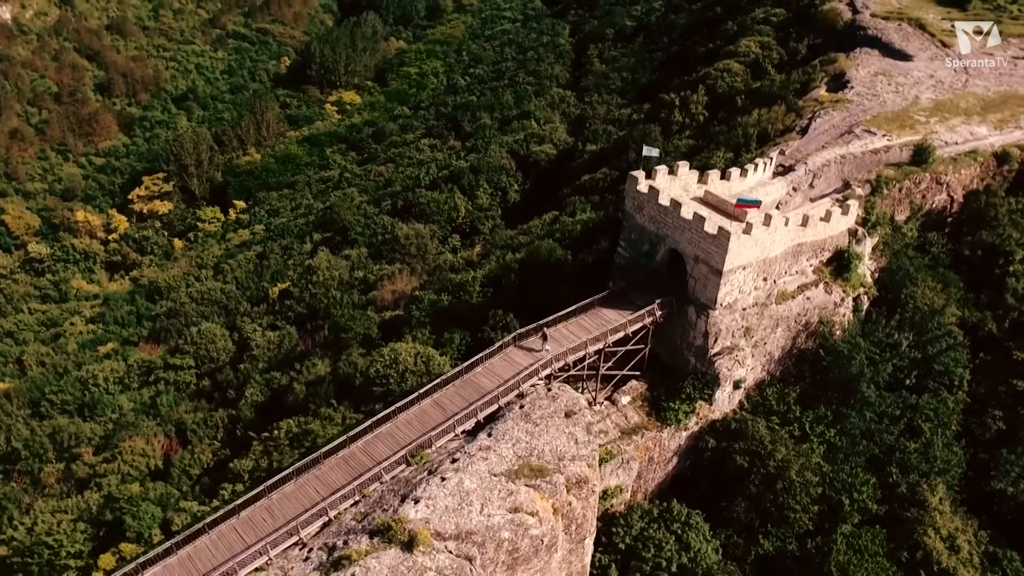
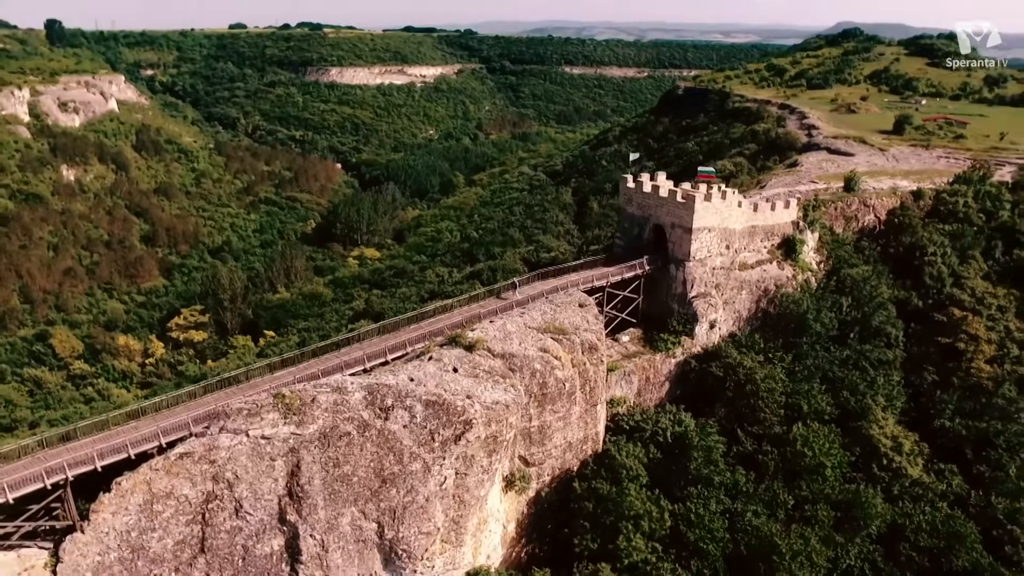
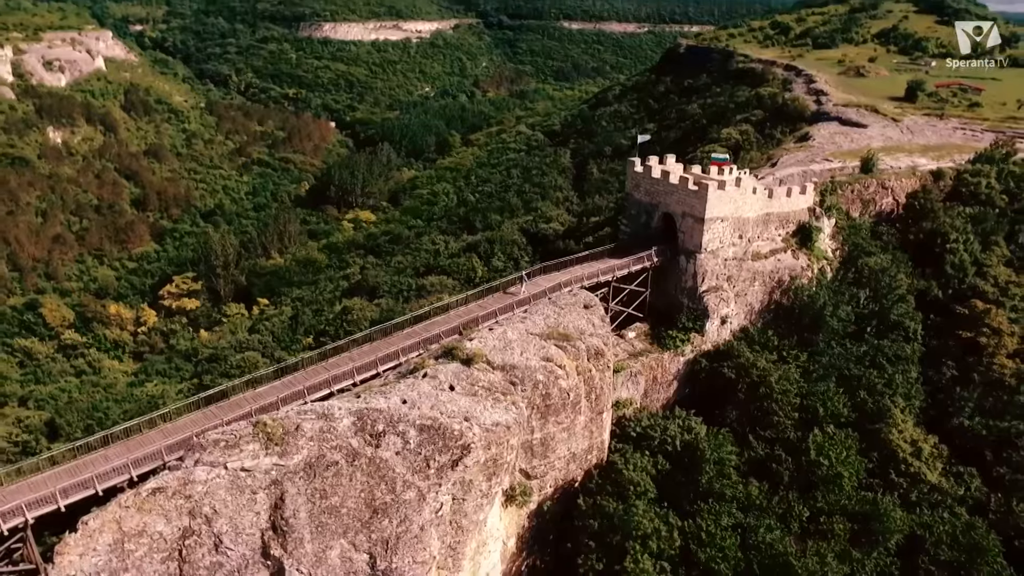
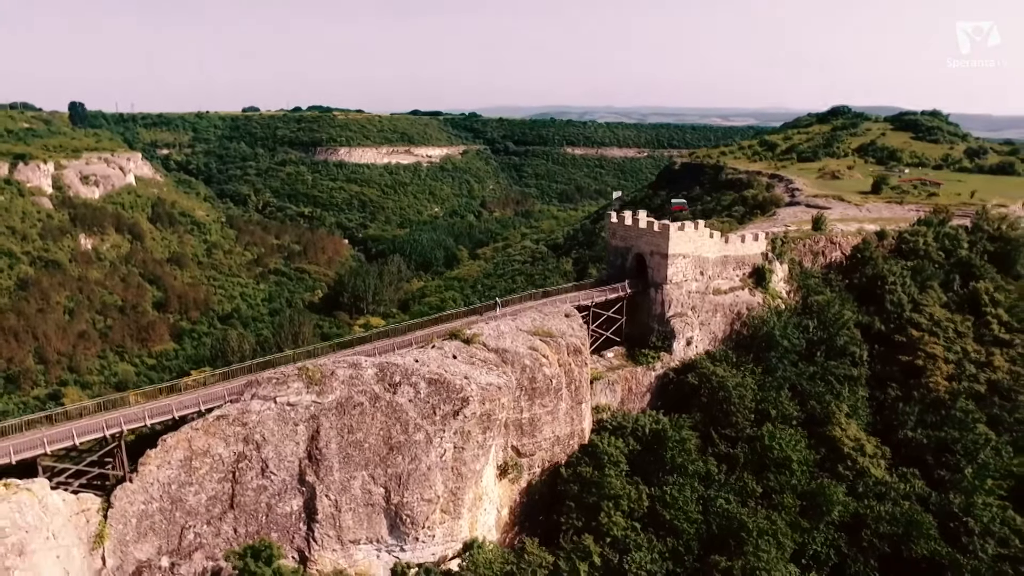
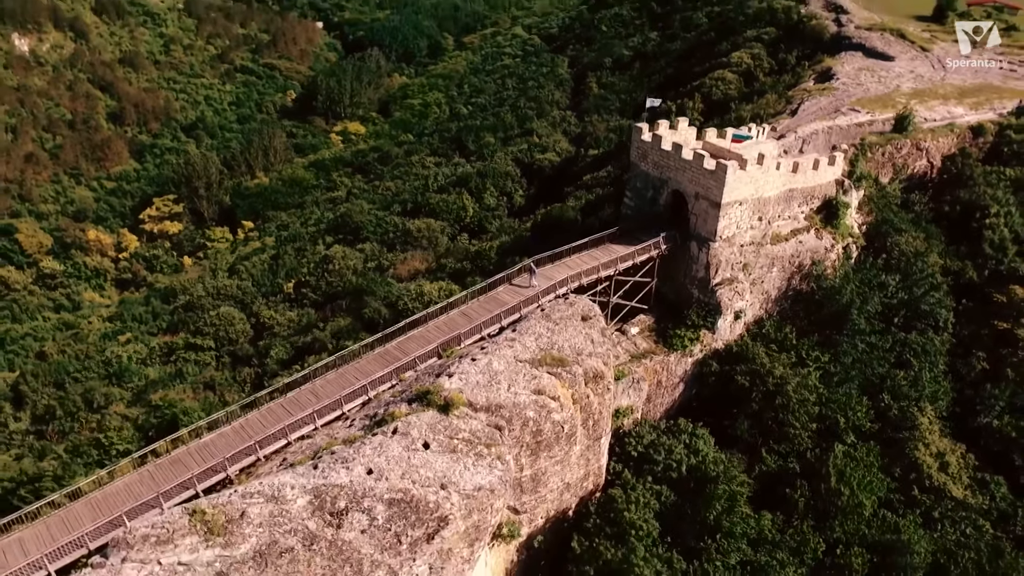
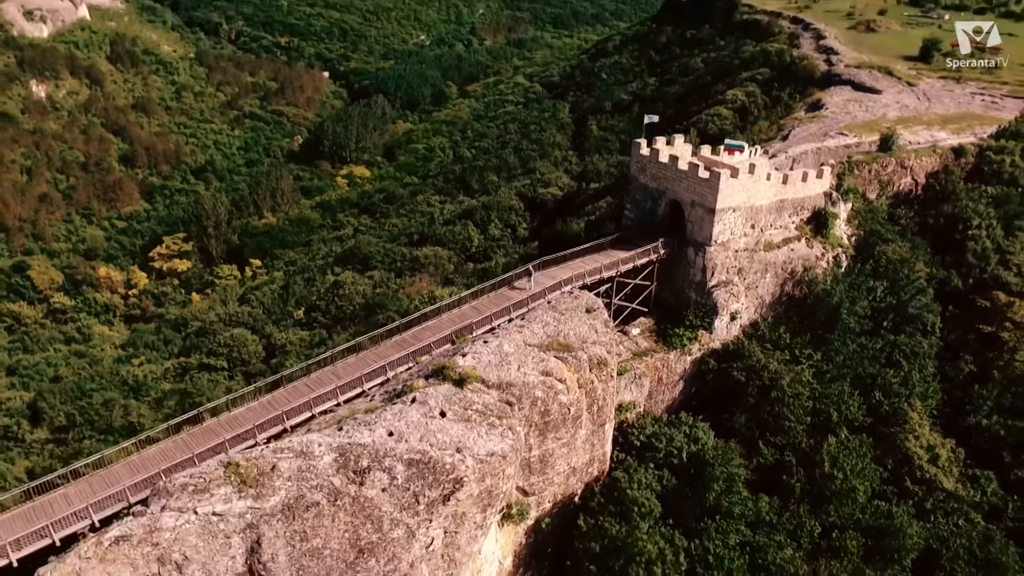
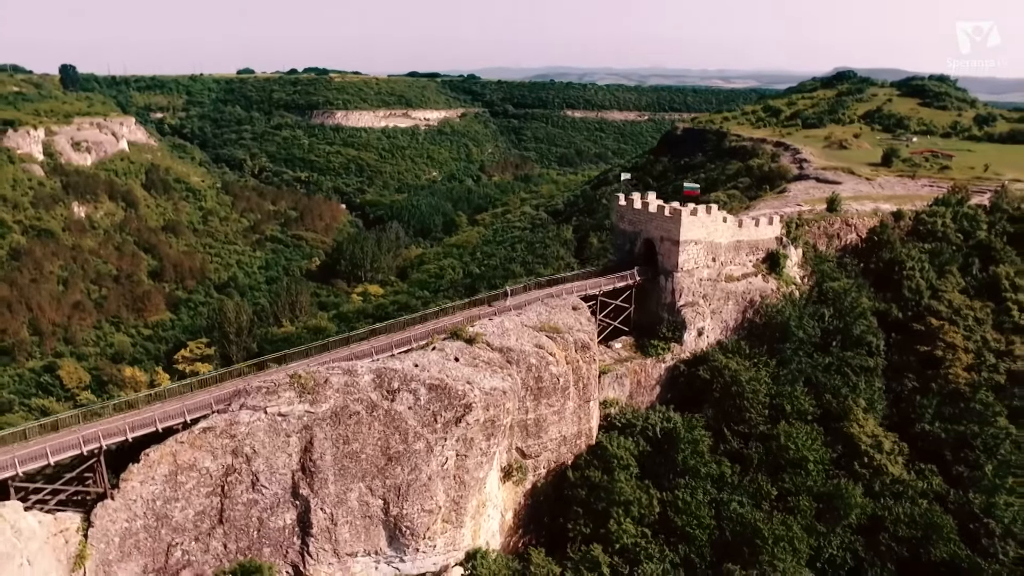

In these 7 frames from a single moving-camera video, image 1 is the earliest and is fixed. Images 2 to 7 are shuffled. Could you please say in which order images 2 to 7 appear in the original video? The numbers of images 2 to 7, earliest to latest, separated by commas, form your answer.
5, 6, 3, 2, 7, 4
